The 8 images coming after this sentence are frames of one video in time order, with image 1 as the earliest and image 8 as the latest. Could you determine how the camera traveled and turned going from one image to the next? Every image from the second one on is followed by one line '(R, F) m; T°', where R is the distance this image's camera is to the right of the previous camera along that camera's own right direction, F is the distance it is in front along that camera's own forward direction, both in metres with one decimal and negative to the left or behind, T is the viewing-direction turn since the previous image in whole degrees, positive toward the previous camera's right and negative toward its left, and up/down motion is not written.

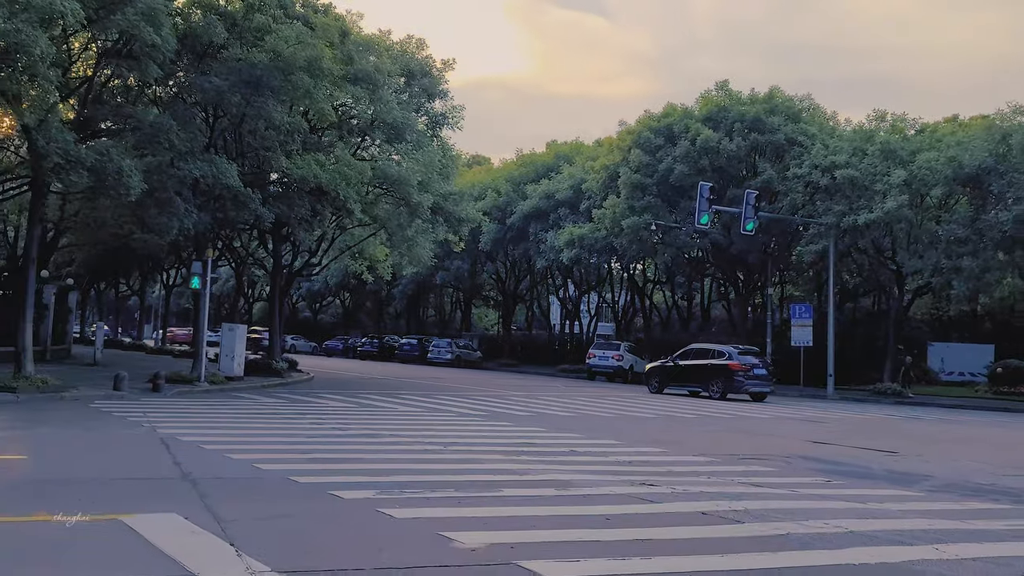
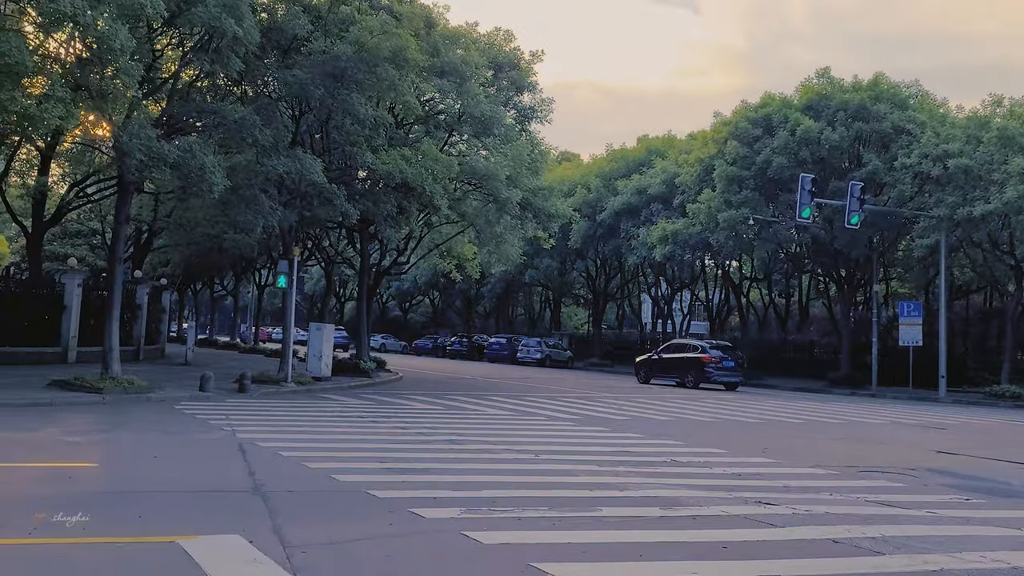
(-0.1, +0.9) m; -5°
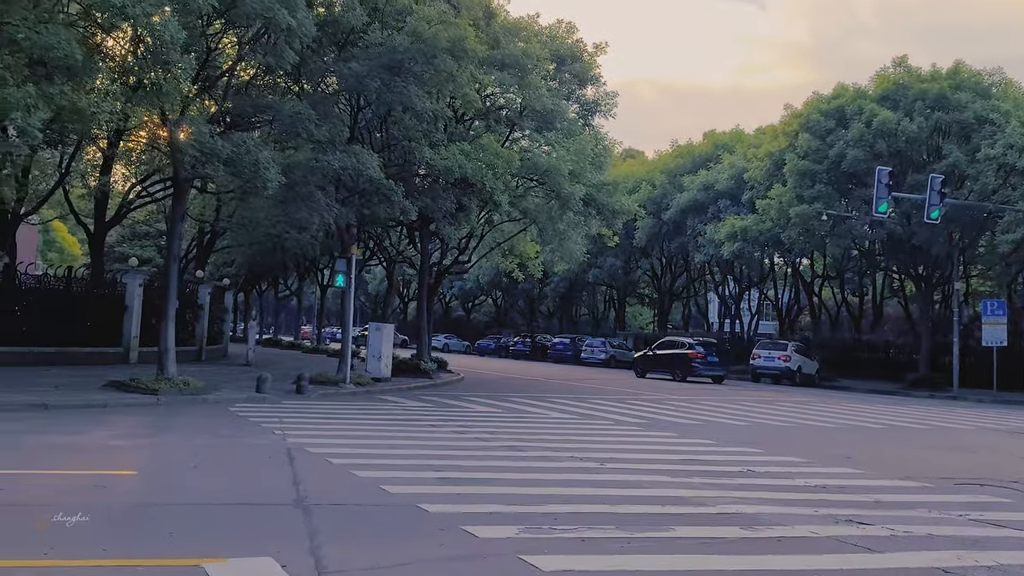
(0.0, +0.7) m; -4°
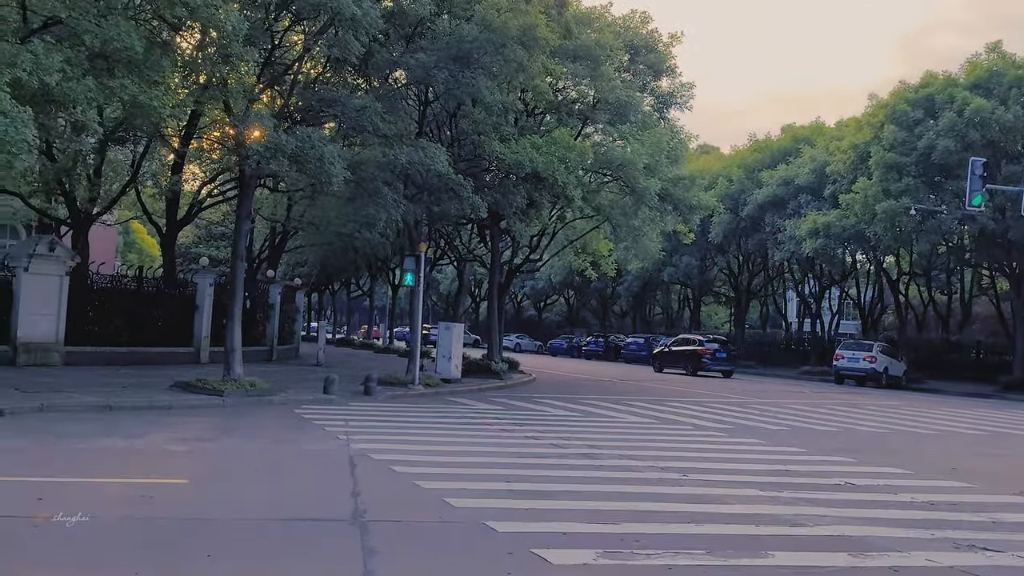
(0.0, +0.7) m; -4°
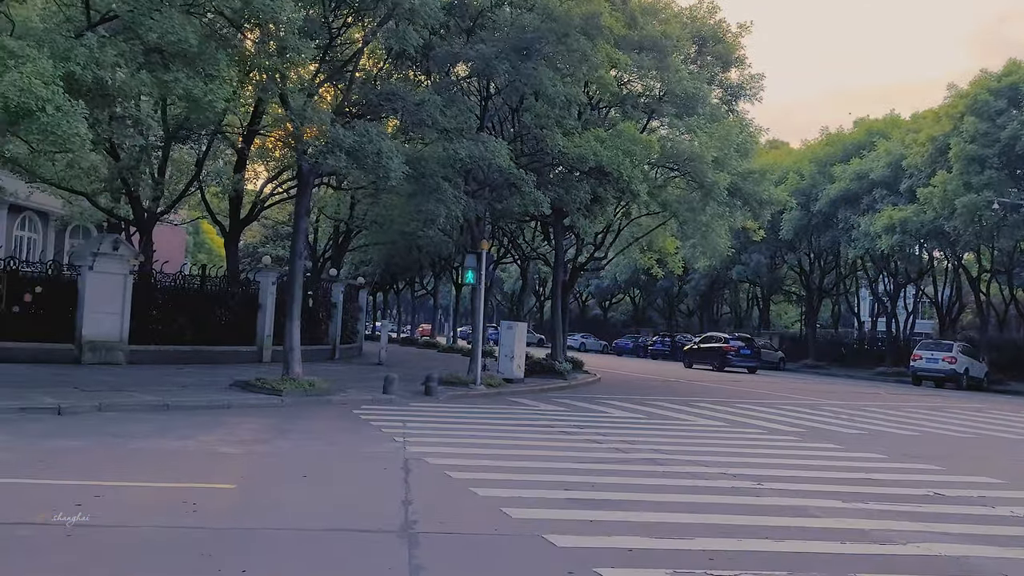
(0.0, +0.5) m; -4°
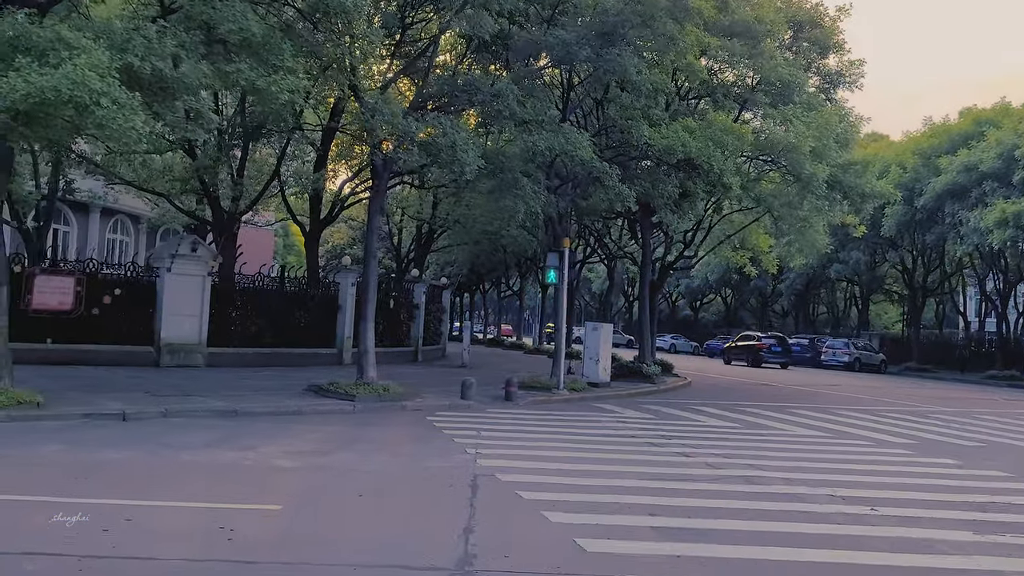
(+0.1, +0.9) m; -5°
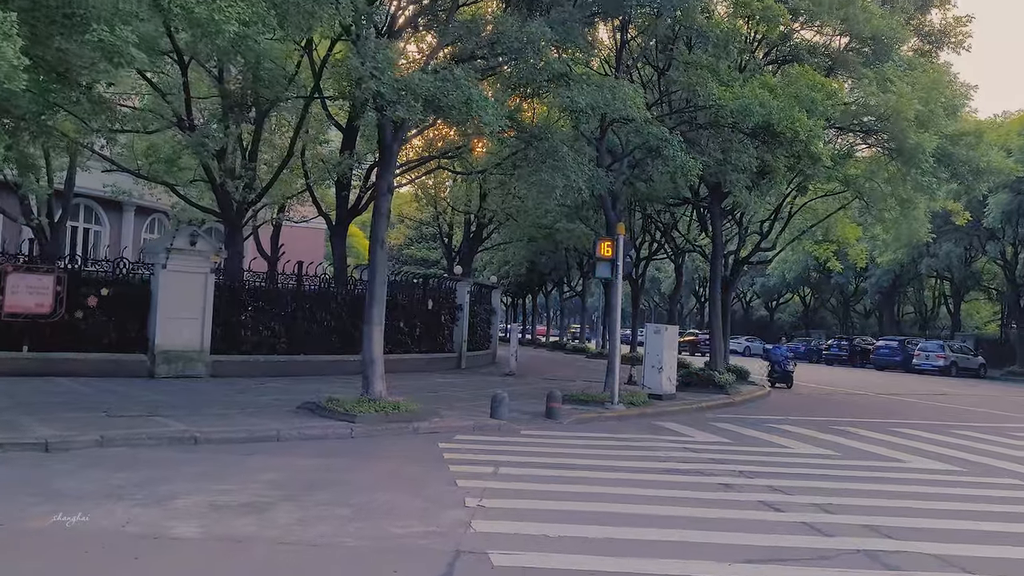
(+0.4, +3.1) m; -4°
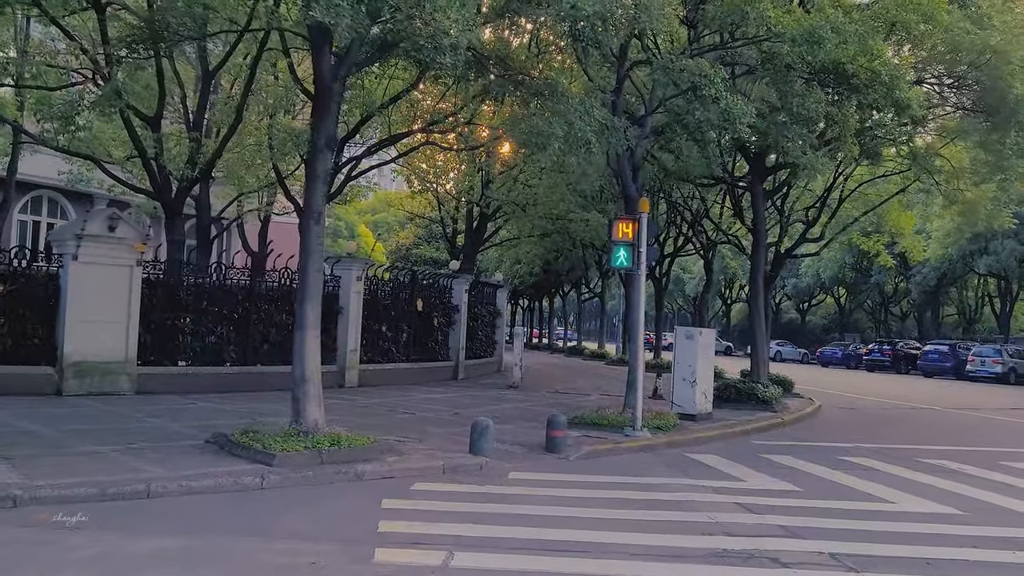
(+0.4, +3.7) m; -1°
